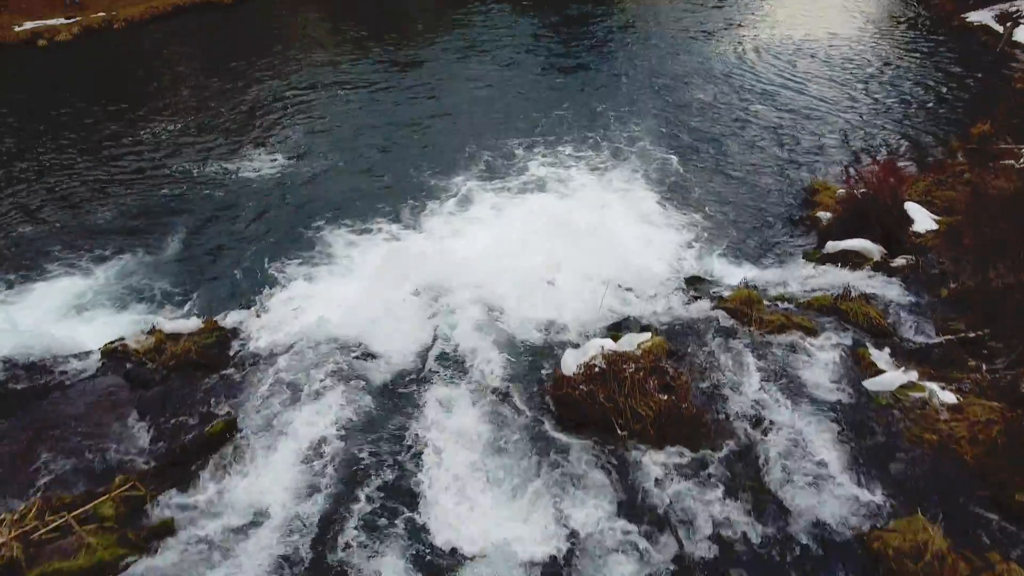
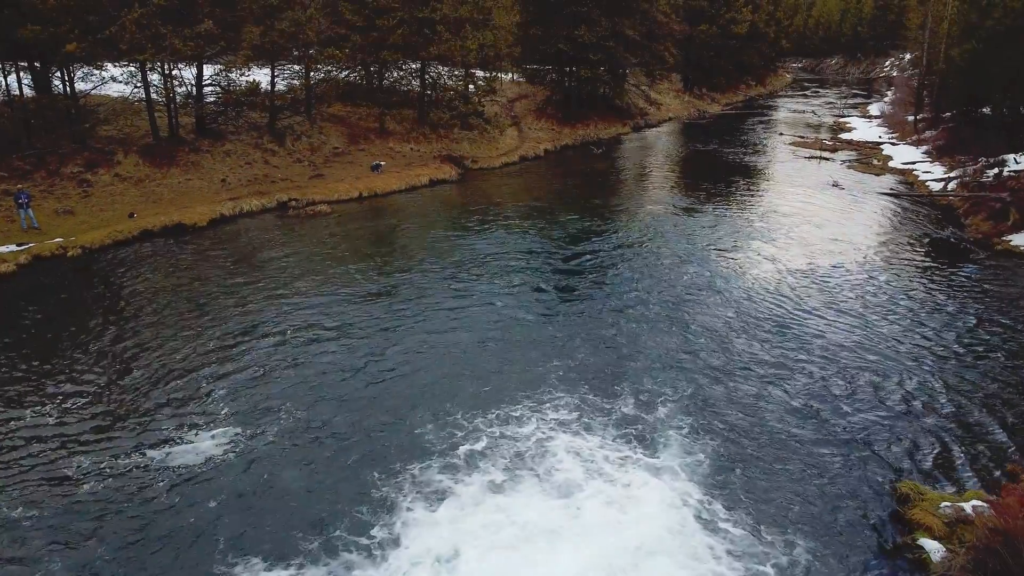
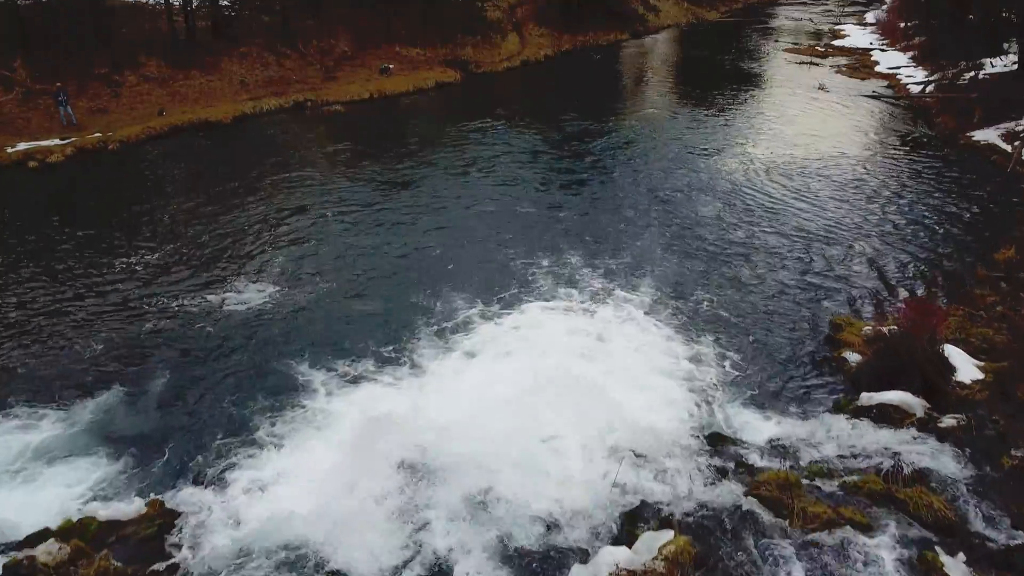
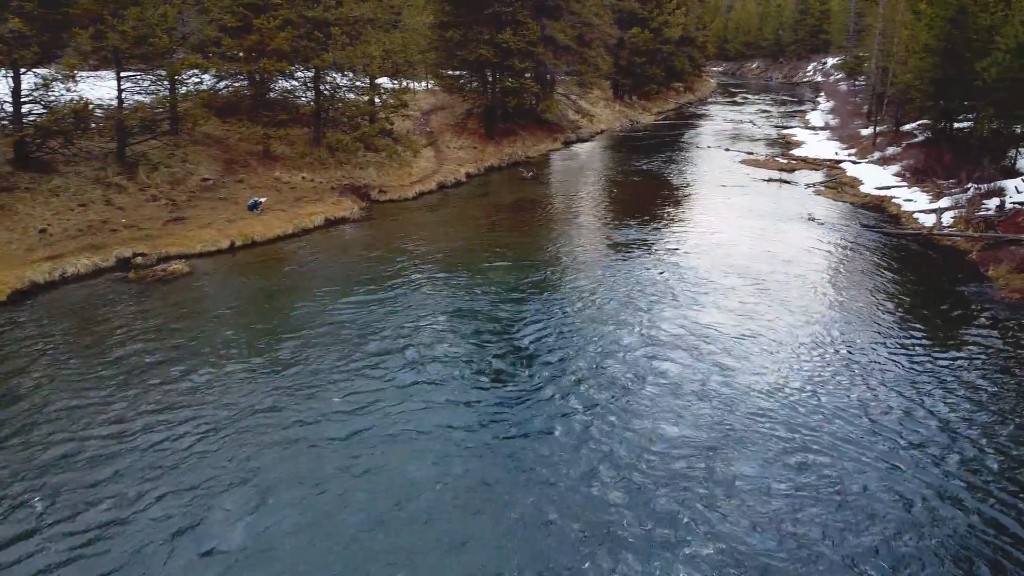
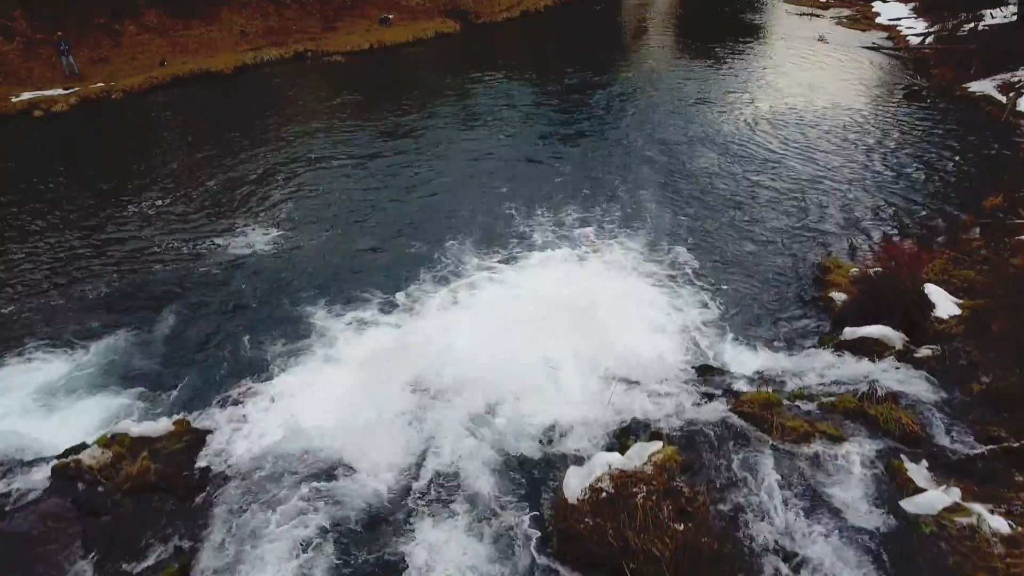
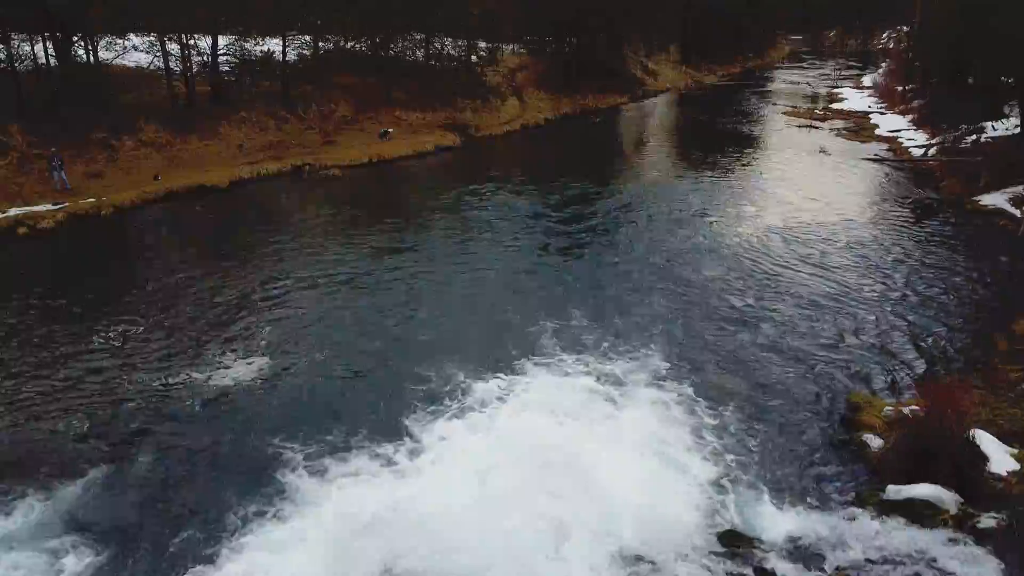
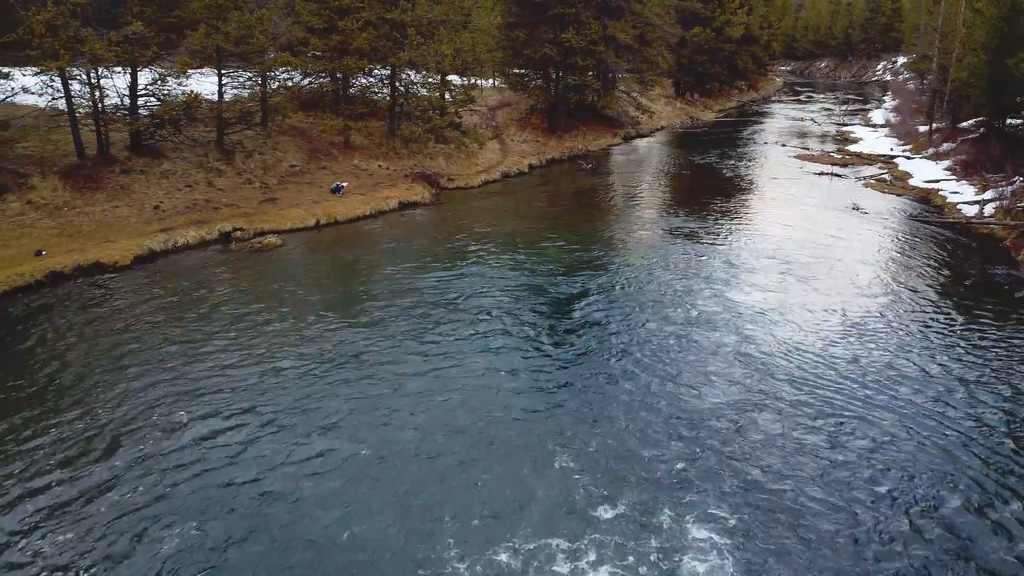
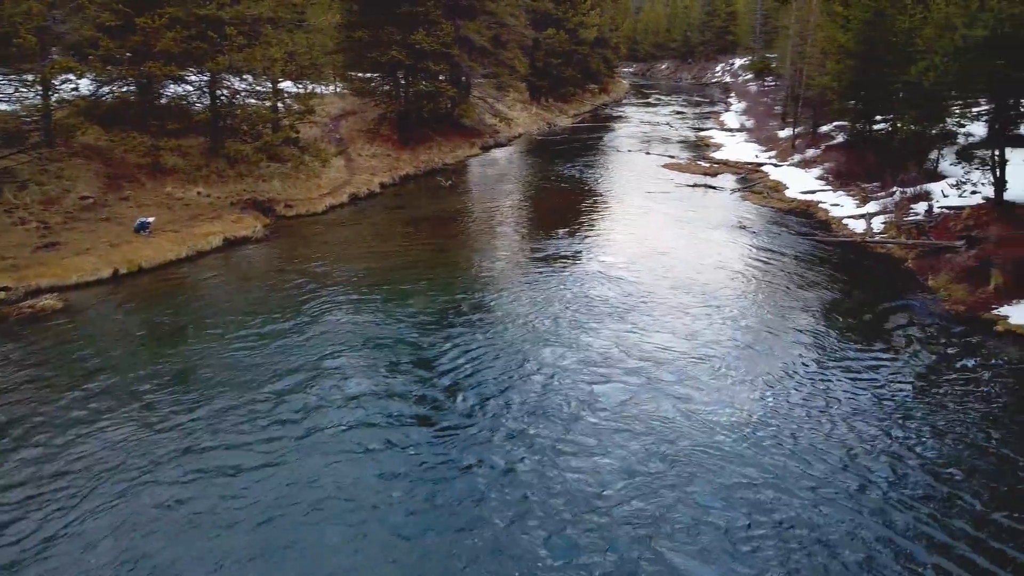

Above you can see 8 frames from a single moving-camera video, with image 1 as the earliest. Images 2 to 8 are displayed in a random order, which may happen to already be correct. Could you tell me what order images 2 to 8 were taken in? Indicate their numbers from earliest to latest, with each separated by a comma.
5, 3, 6, 2, 7, 4, 8
